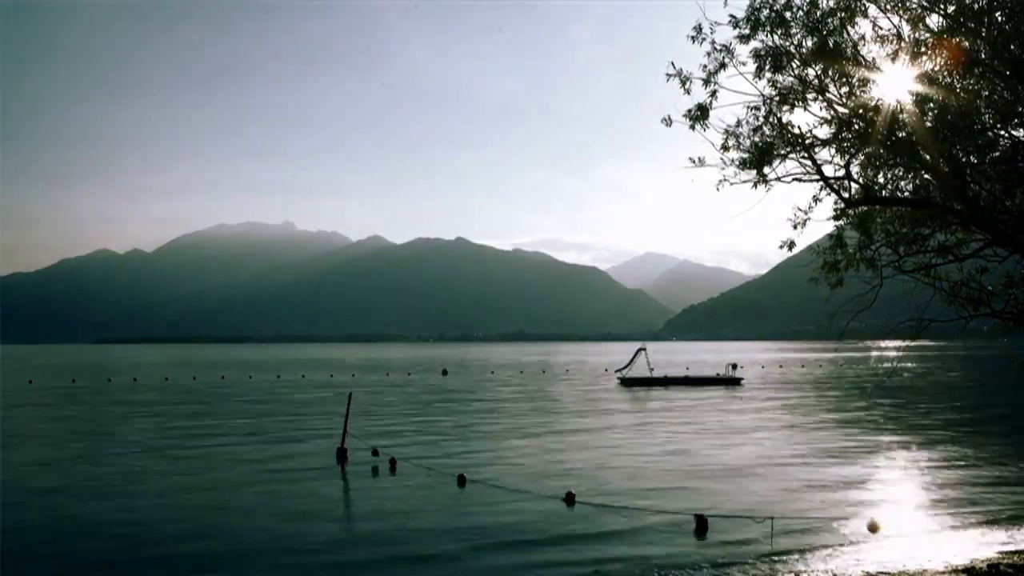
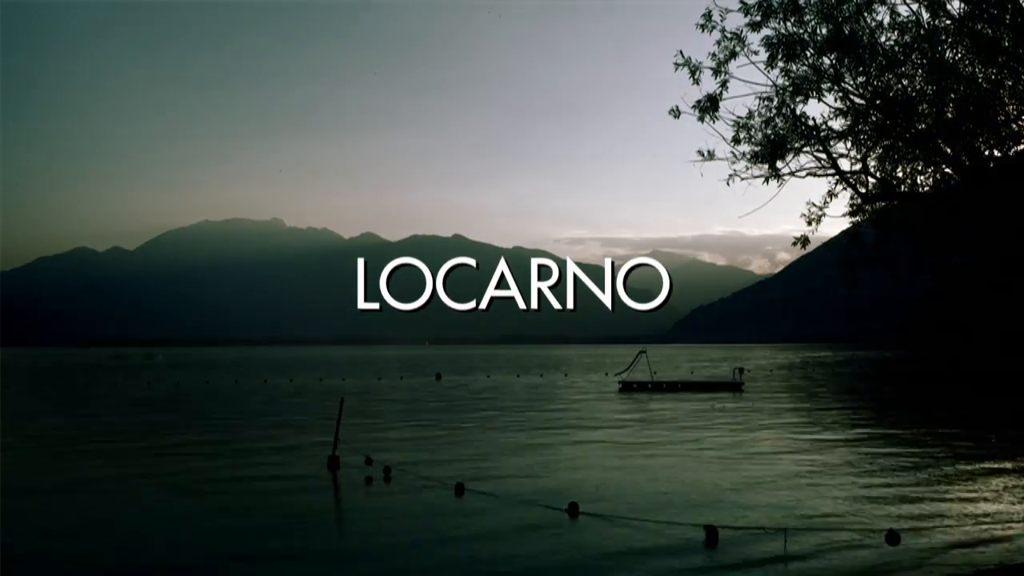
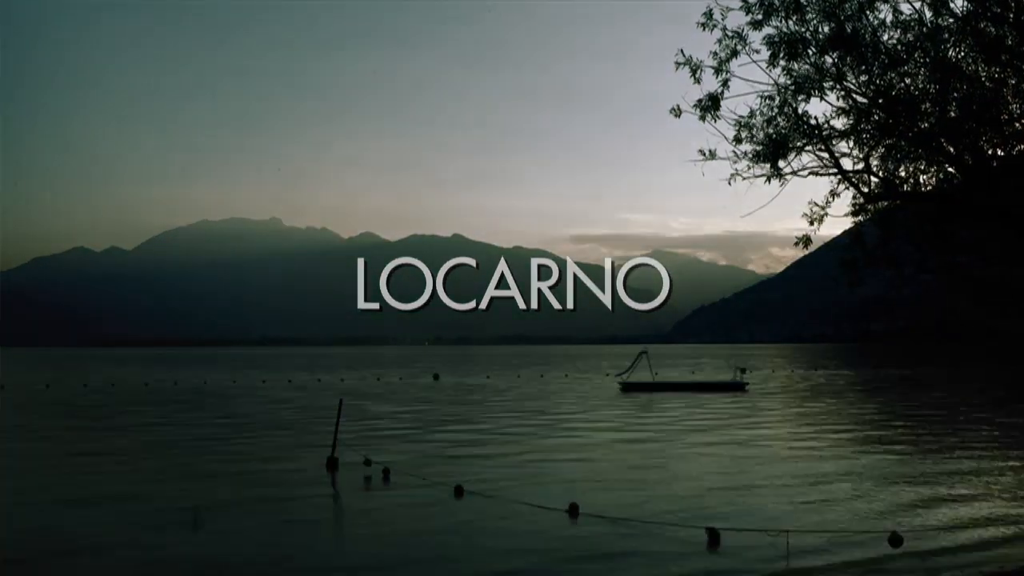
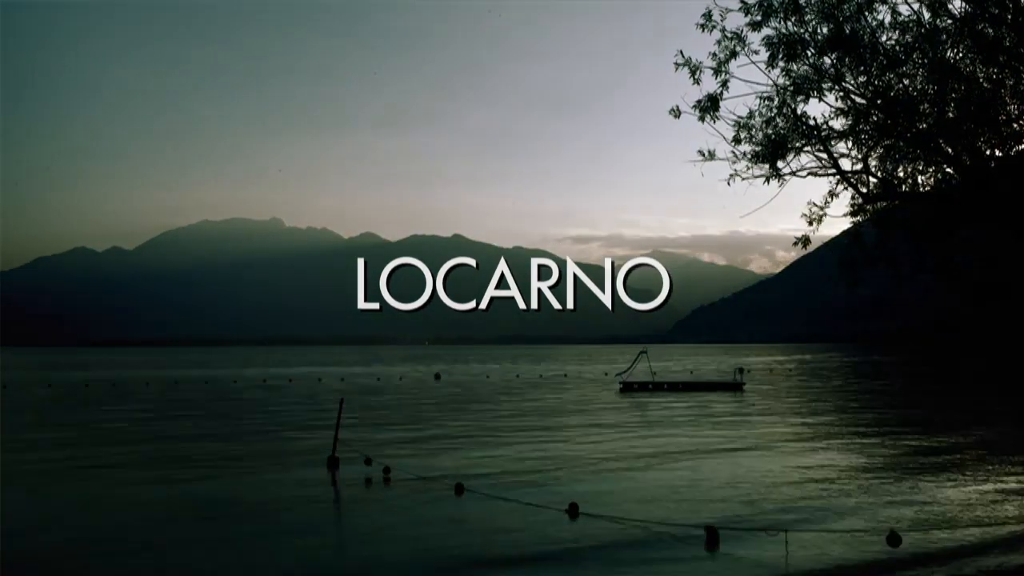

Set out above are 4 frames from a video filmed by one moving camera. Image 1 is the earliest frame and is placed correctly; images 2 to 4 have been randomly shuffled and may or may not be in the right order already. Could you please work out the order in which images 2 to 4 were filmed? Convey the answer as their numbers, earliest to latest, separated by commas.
2, 4, 3
